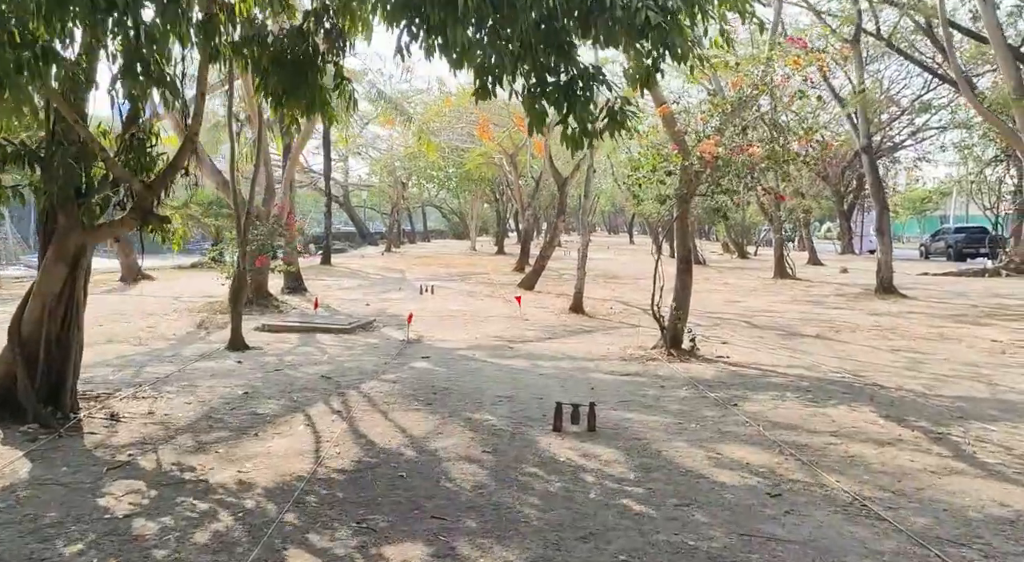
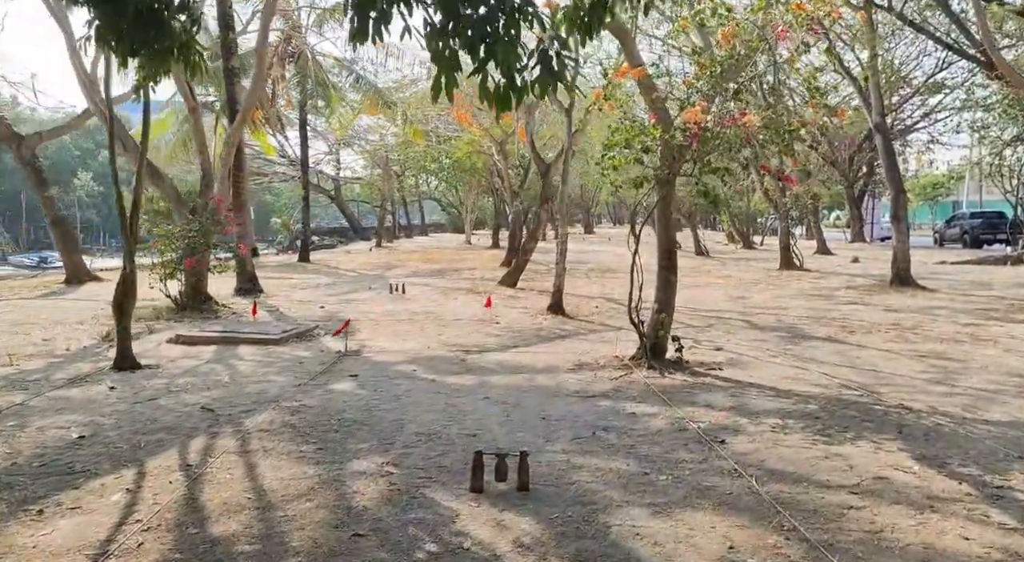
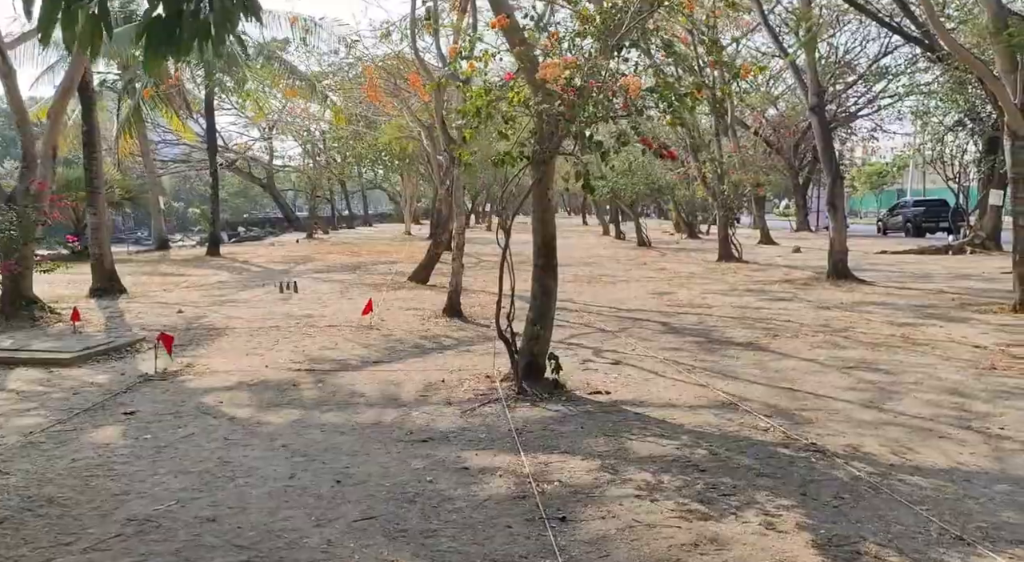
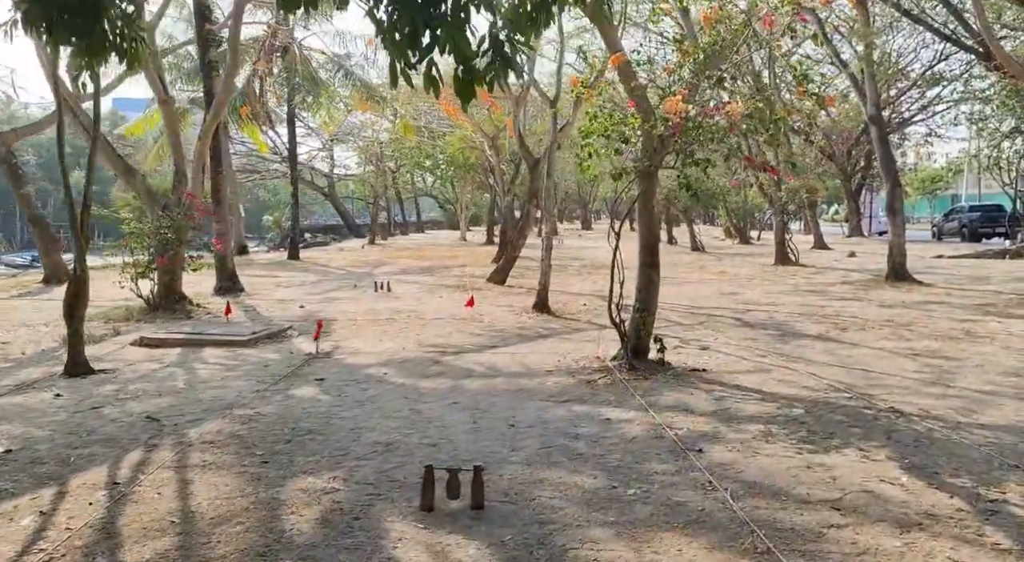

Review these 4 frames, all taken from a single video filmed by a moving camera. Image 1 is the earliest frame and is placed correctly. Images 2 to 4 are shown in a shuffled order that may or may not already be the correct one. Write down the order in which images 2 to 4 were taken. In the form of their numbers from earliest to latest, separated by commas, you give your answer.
2, 4, 3
